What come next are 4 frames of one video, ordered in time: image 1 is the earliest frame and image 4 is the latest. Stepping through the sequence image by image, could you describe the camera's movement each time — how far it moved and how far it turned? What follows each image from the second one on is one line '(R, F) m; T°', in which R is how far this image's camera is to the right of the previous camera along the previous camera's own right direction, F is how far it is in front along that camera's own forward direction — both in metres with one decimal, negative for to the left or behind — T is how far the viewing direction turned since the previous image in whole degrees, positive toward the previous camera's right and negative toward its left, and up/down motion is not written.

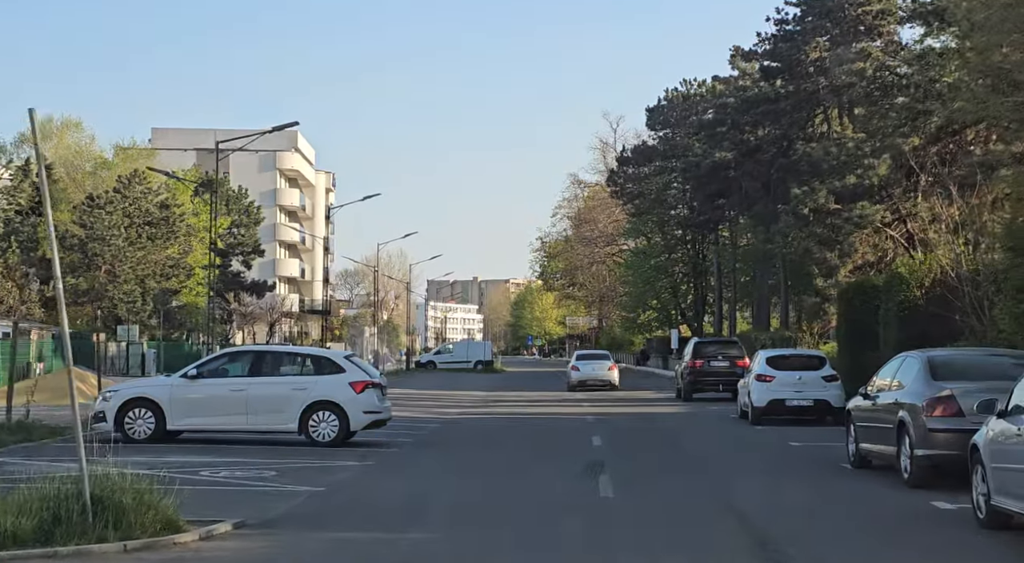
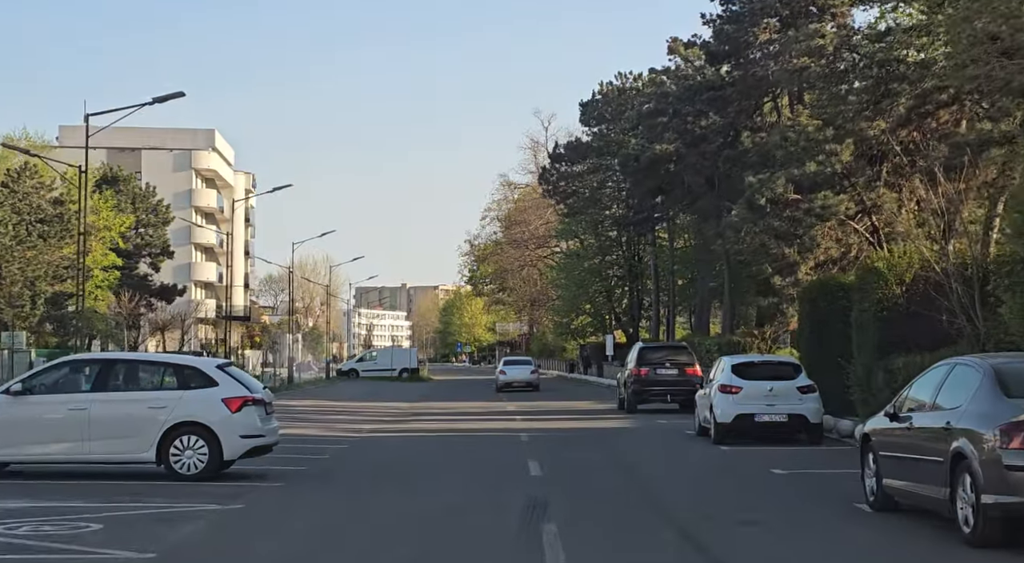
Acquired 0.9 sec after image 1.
(+0.1, +4.0) m; +3°
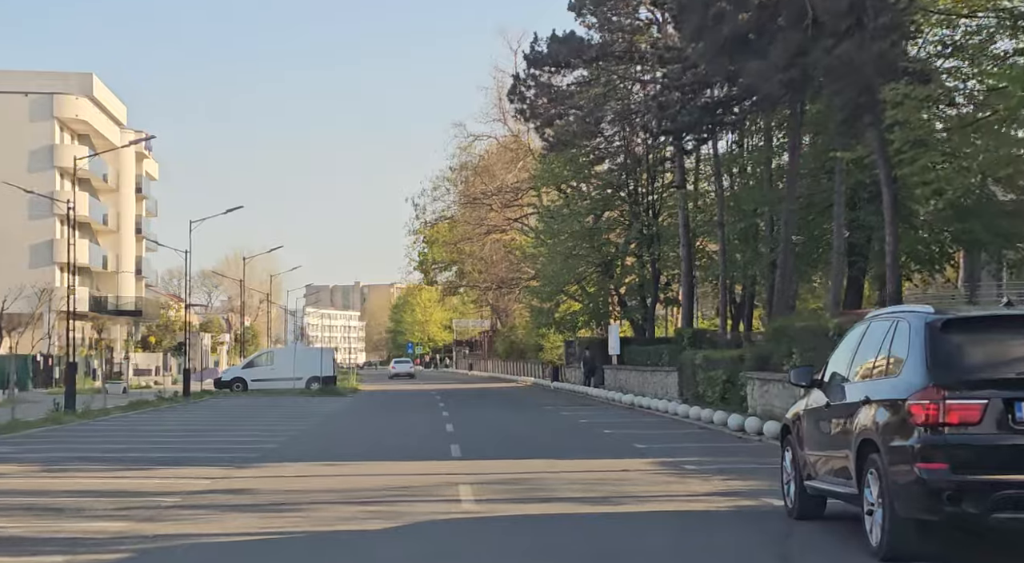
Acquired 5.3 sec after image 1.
(+0.1, +25.1) m; +1°
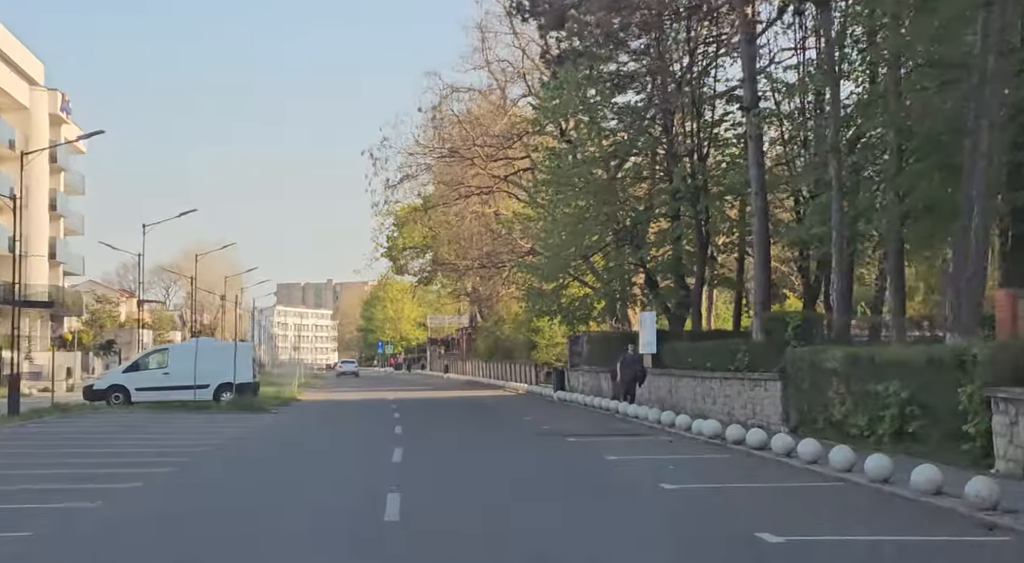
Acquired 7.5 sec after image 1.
(-0.3, +15.9) m; +1°
